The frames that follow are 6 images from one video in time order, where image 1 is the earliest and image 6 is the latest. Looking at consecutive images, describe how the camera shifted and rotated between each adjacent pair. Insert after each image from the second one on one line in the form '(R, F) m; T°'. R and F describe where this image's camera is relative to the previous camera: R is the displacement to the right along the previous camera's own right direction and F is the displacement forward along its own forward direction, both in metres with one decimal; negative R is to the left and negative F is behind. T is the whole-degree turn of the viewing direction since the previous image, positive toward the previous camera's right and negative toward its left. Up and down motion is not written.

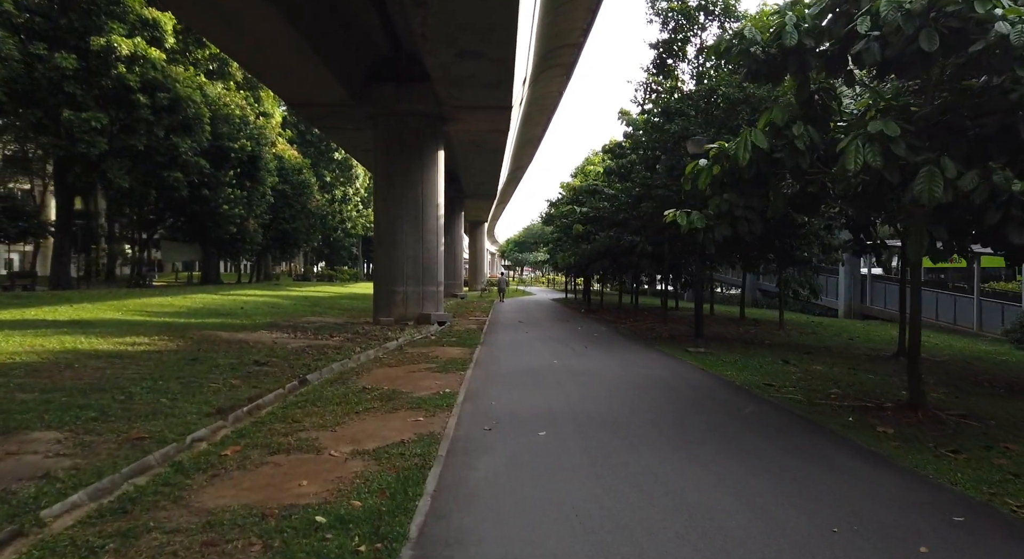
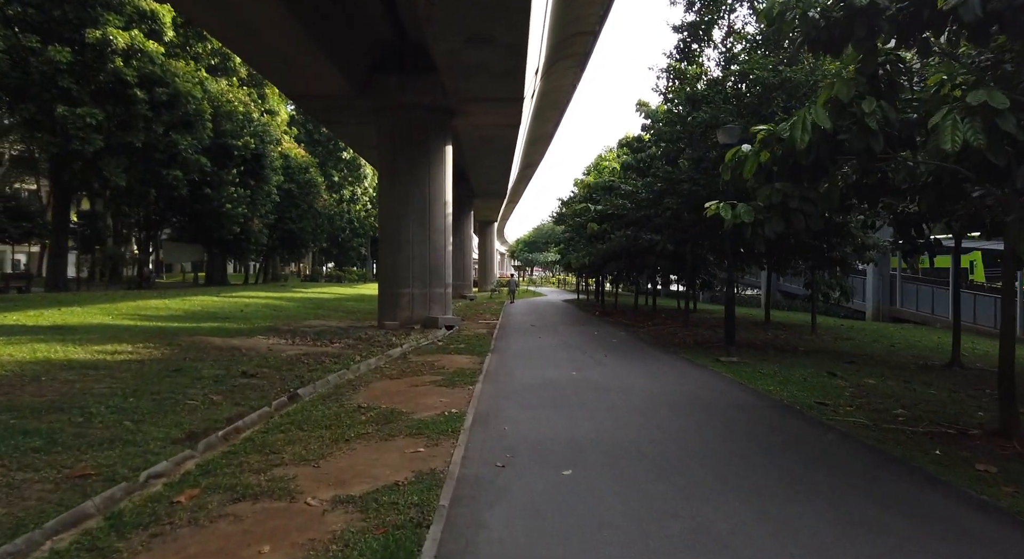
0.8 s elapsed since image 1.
(-0.1, +1.0) m; -1°
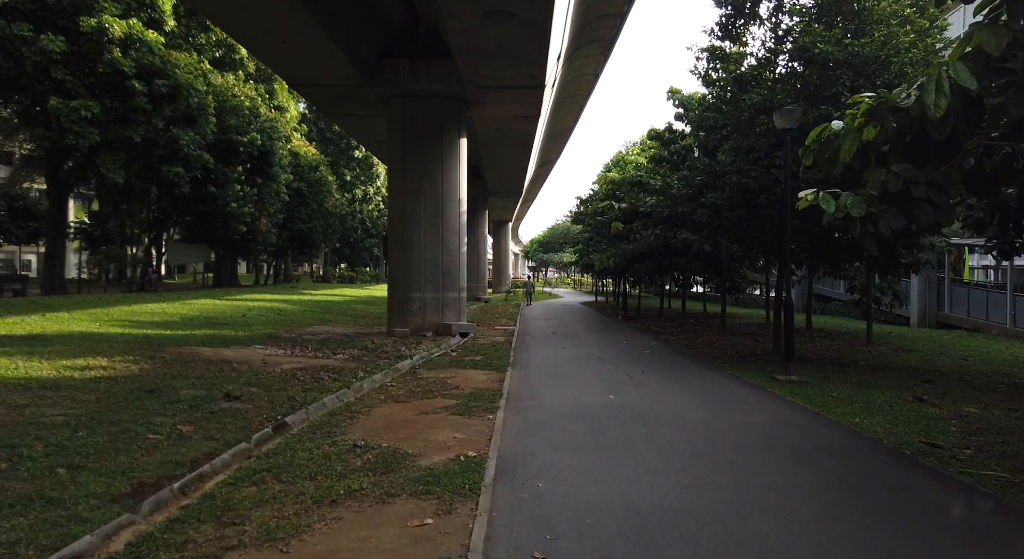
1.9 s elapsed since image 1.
(-0.2, +1.4) m; -1°
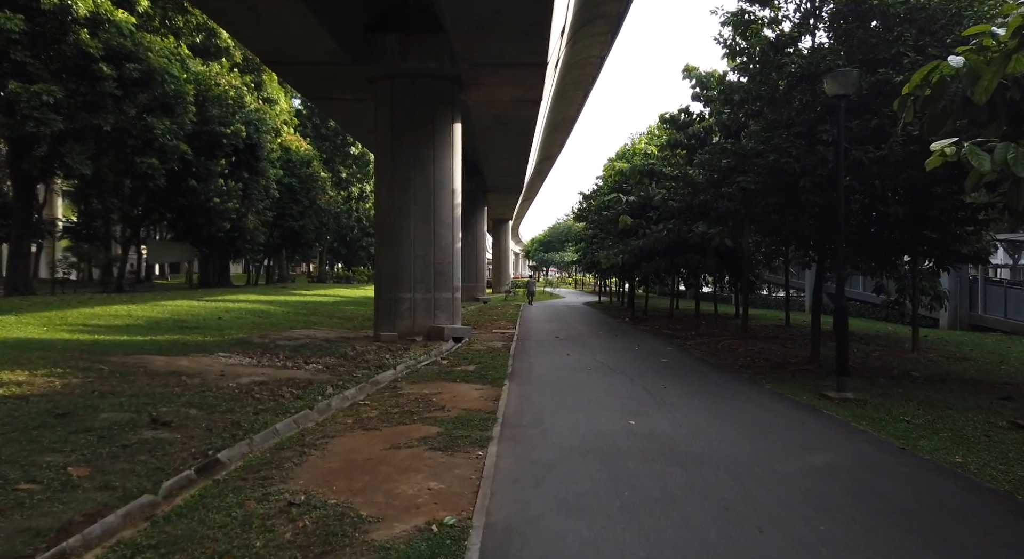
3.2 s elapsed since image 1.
(0.0, +1.6) m; 0°
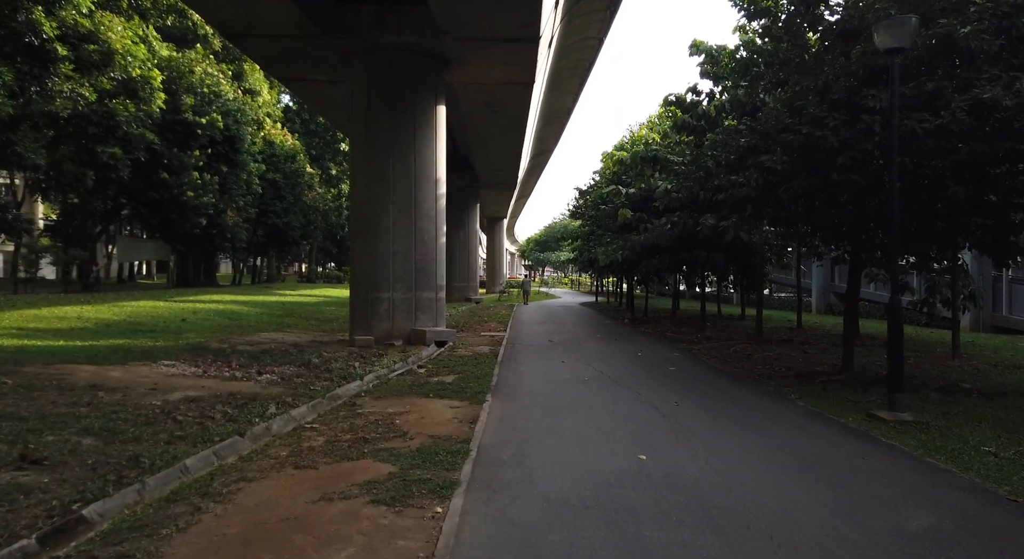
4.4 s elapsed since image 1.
(+0.2, +1.5) m; 0°
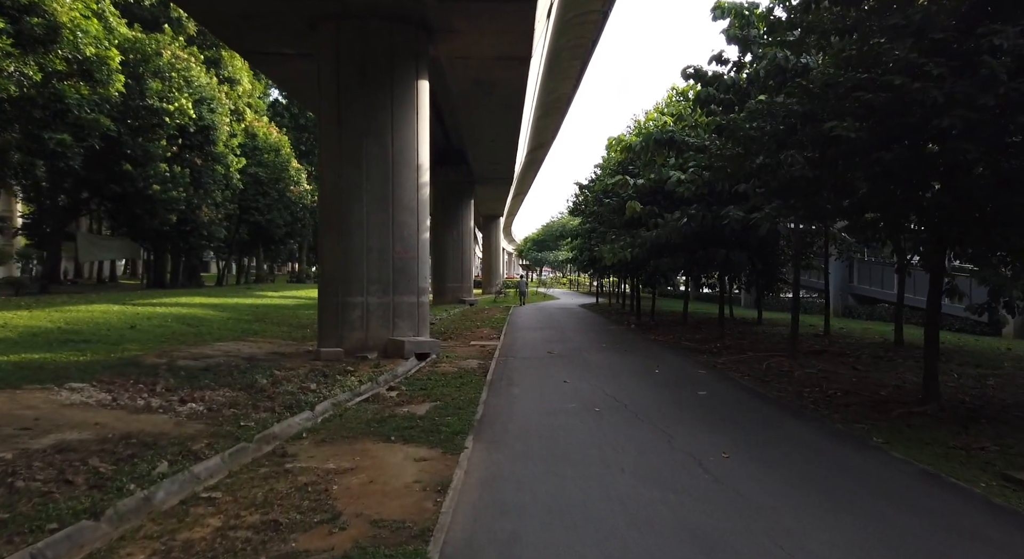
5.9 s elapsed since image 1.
(+0.1, +2.0) m; 0°
